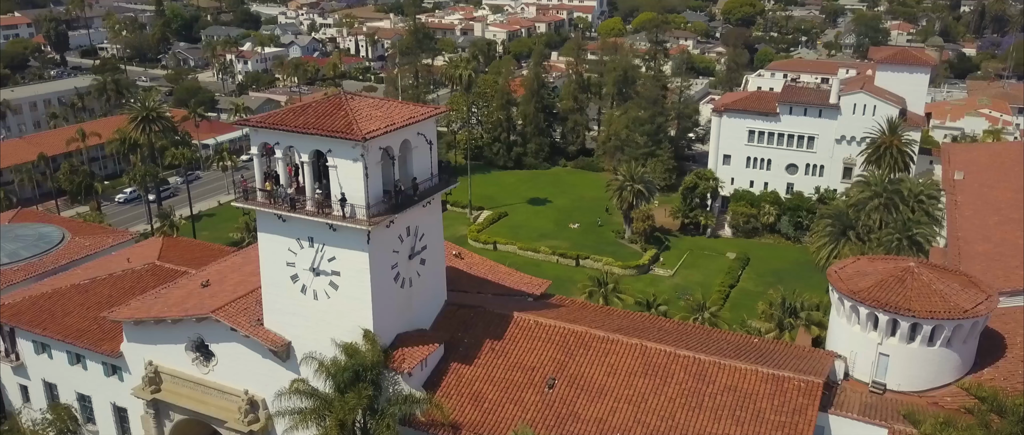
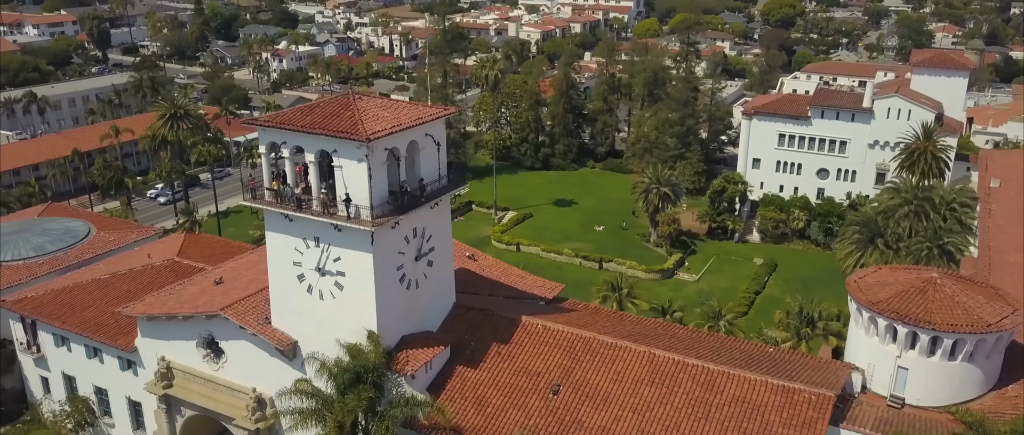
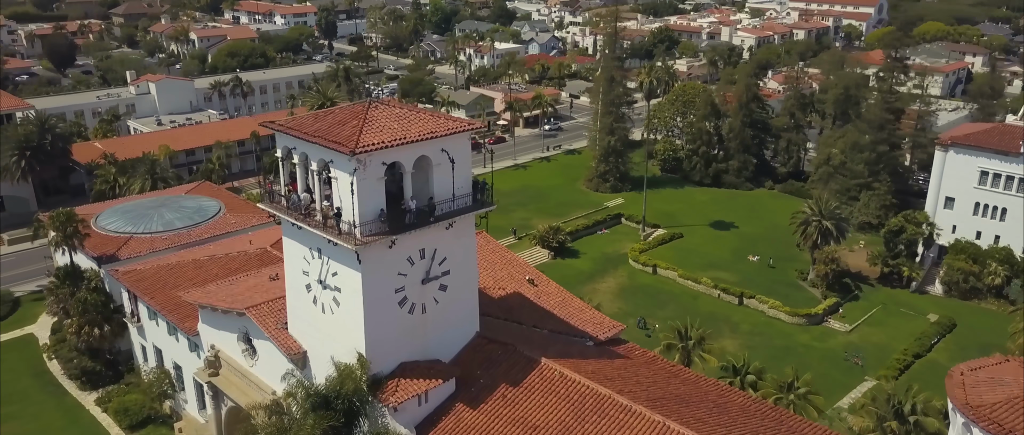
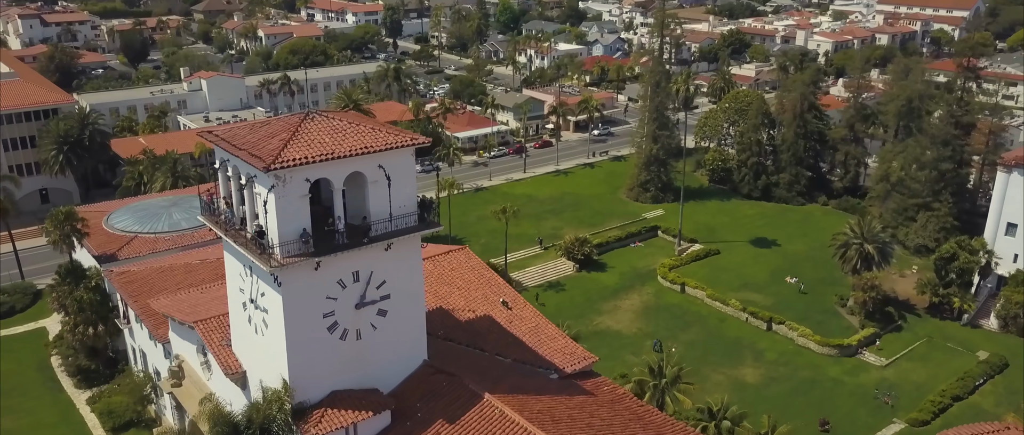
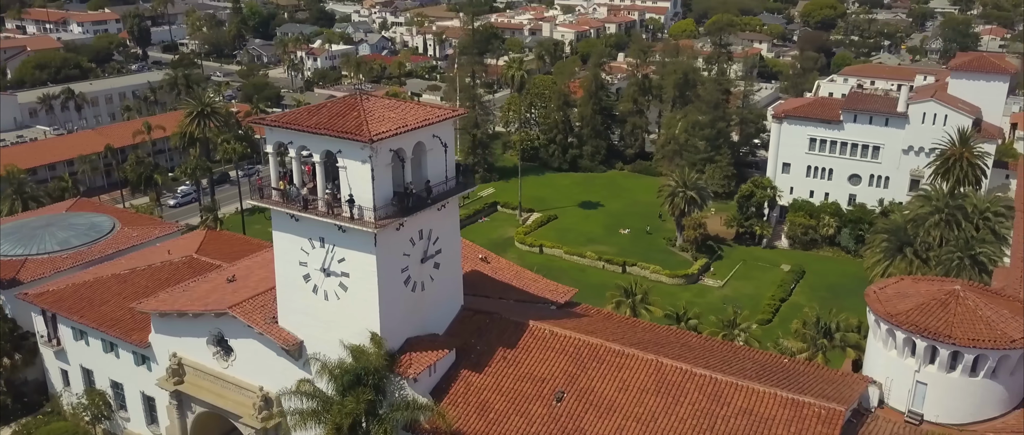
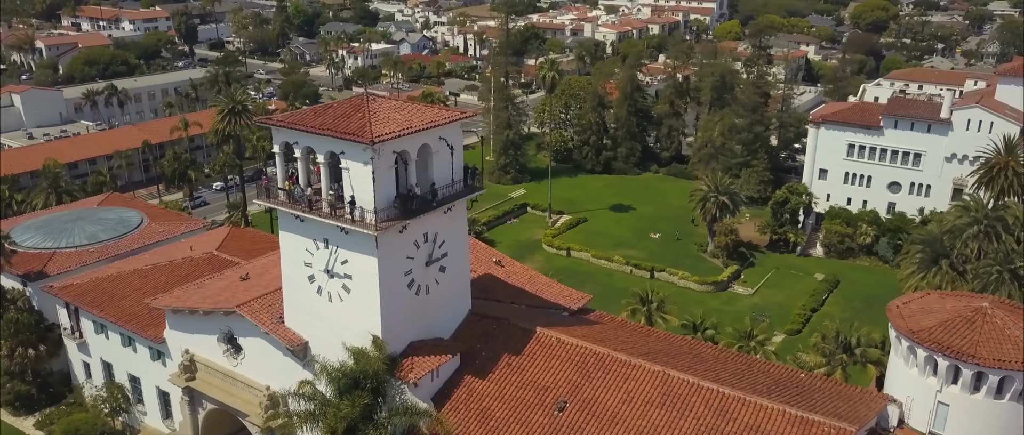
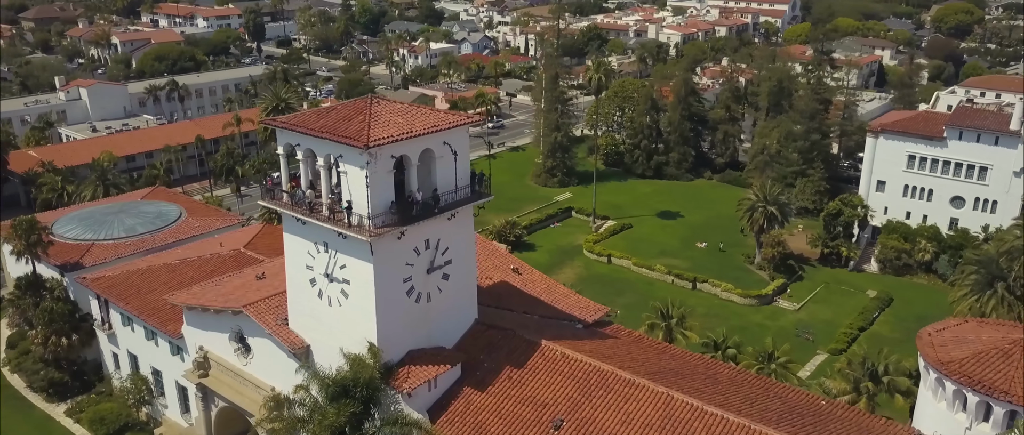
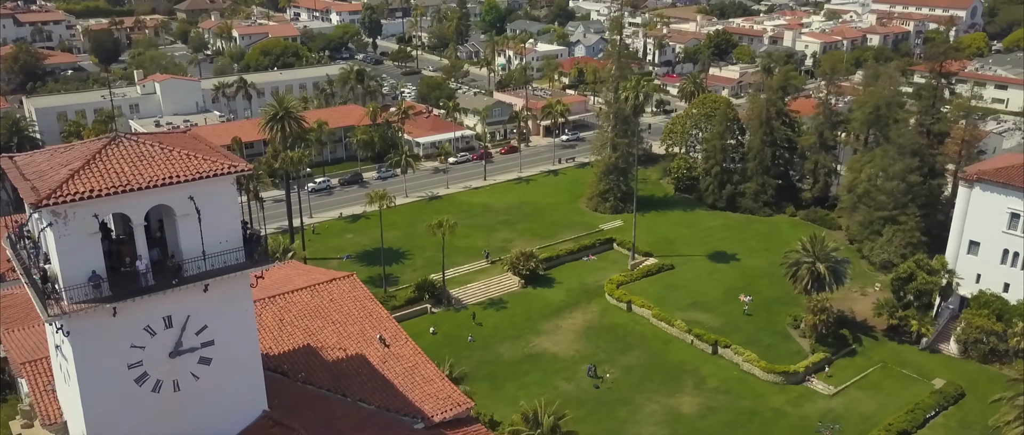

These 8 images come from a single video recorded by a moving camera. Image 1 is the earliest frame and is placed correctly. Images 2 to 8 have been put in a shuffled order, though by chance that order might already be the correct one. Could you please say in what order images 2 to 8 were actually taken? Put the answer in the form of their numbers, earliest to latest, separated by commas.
2, 5, 6, 7, 3, 4, 8
